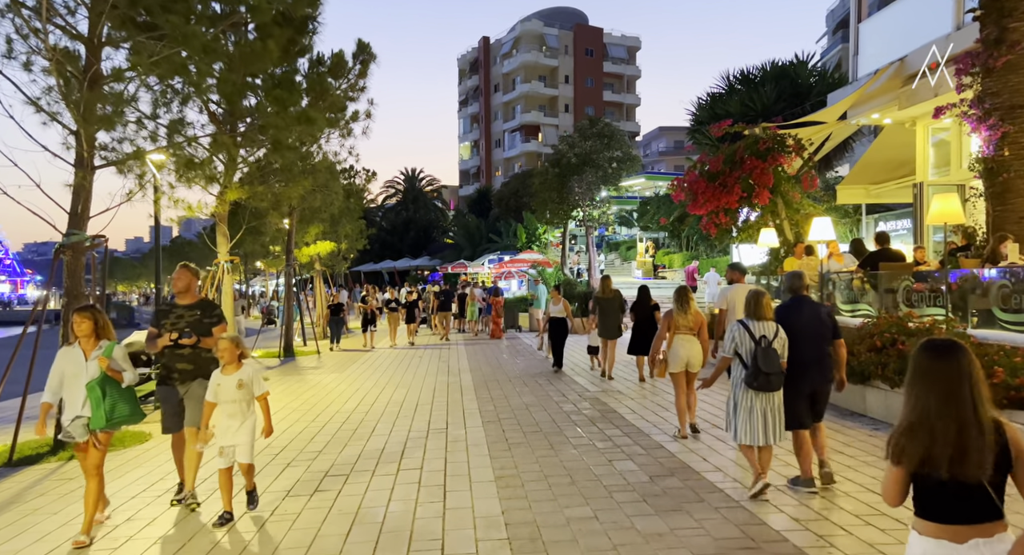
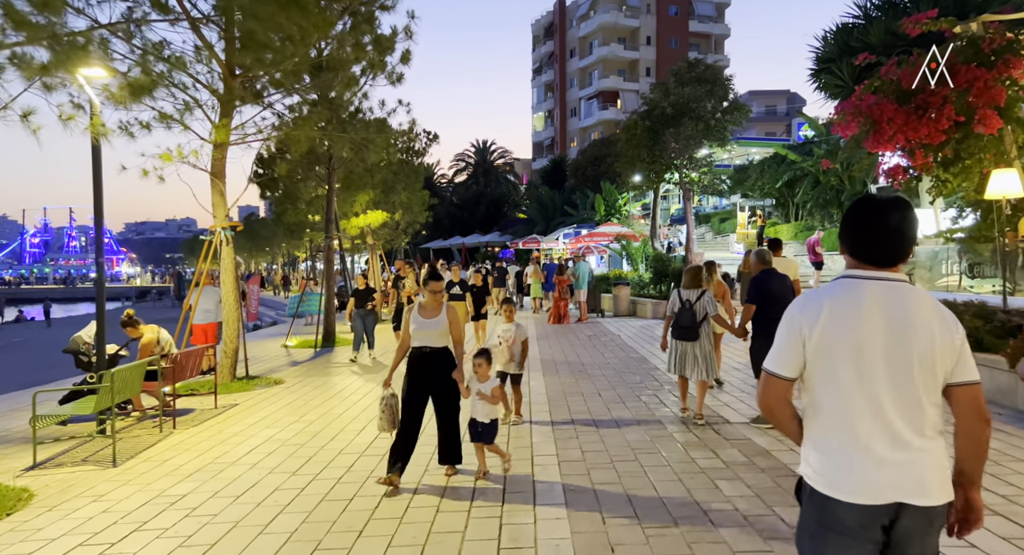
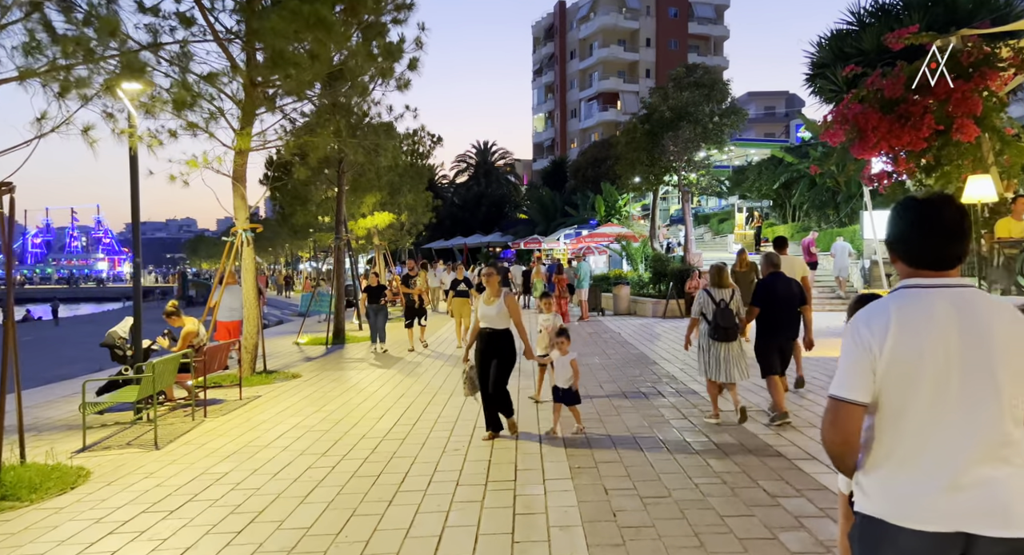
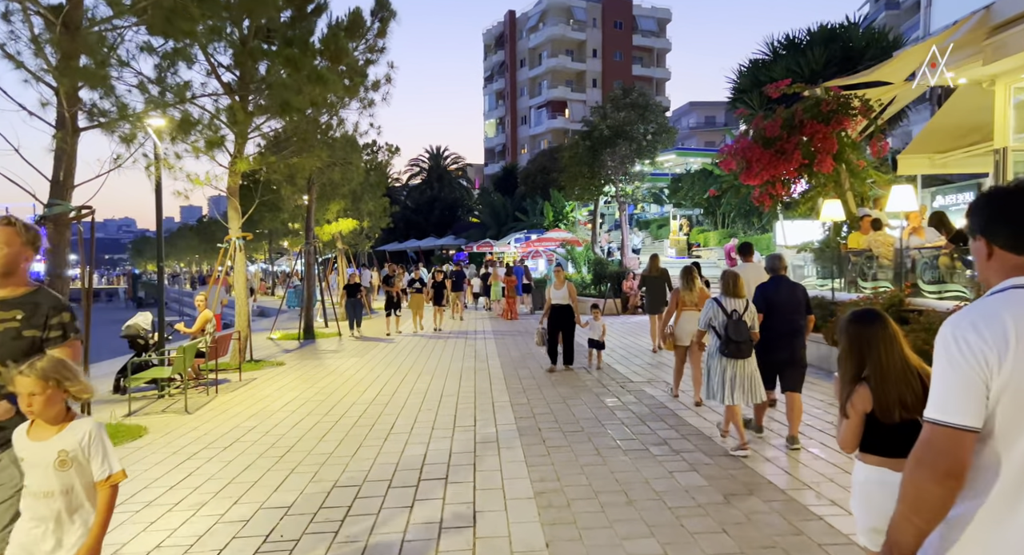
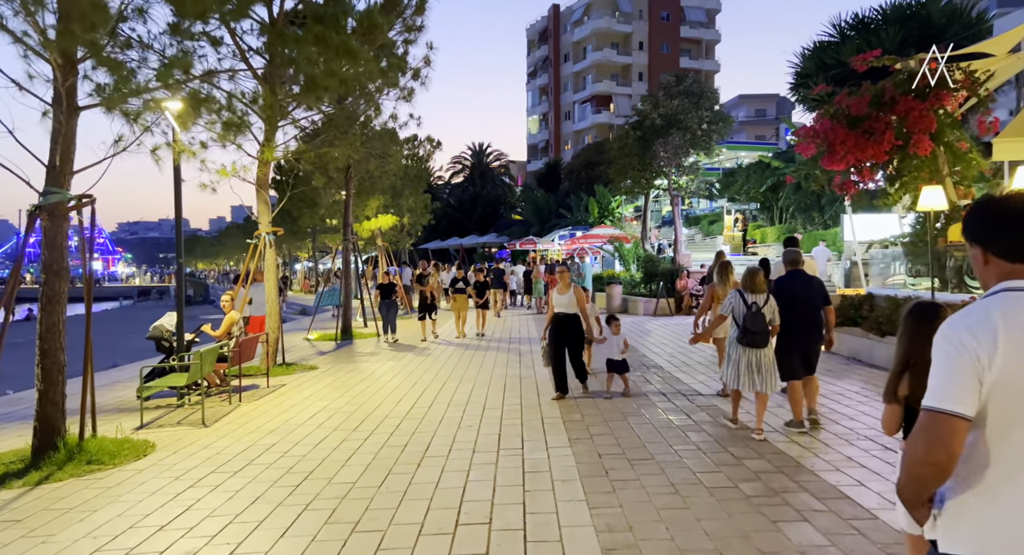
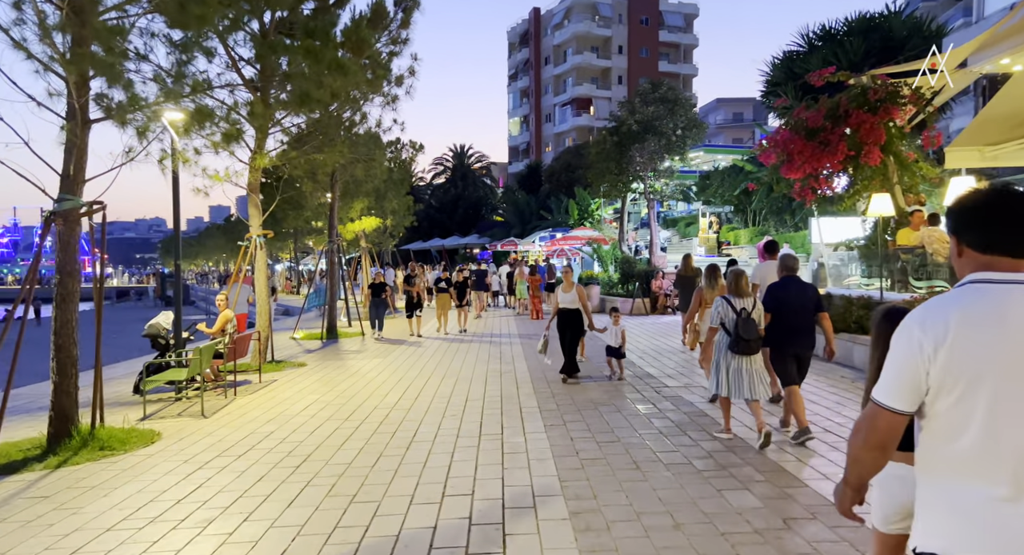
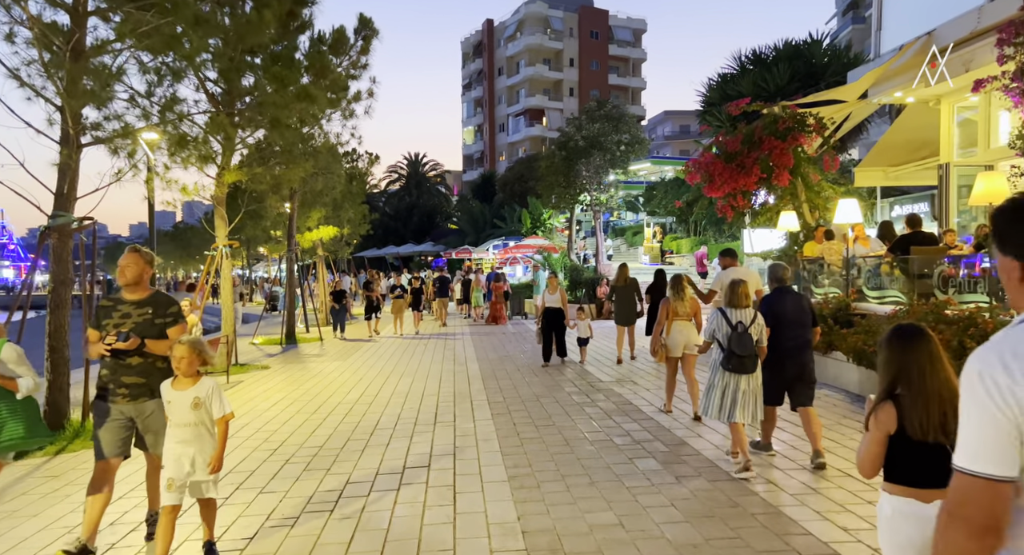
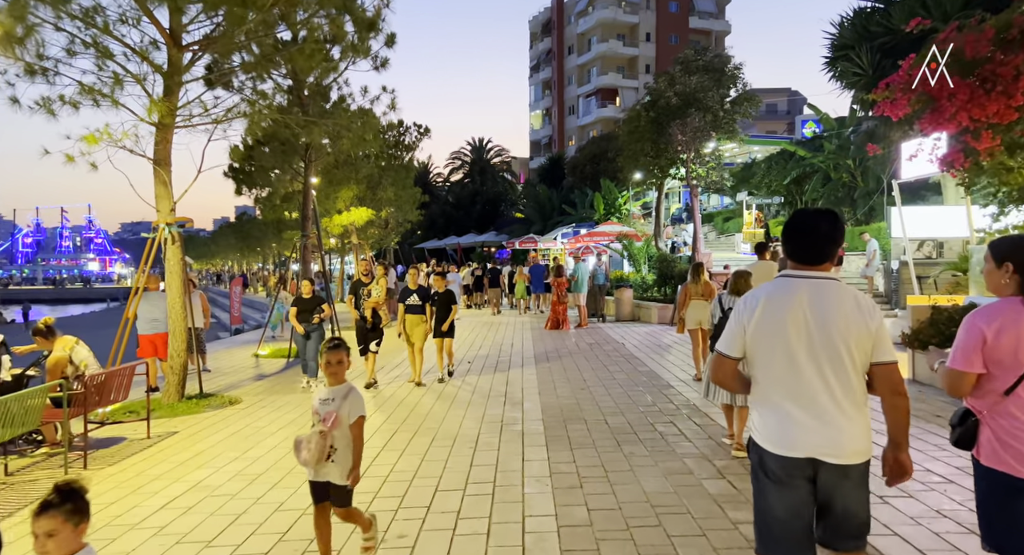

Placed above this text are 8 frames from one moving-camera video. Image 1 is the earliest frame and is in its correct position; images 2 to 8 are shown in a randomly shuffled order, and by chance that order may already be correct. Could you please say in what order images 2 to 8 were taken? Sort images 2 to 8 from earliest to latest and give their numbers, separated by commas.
7, 4, 6, 5, 3, 2, 8
